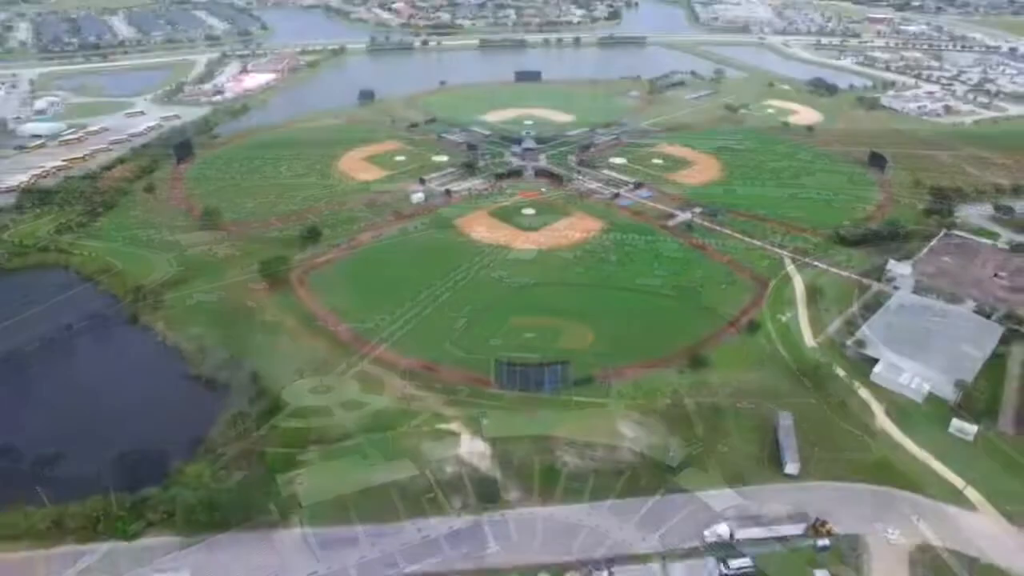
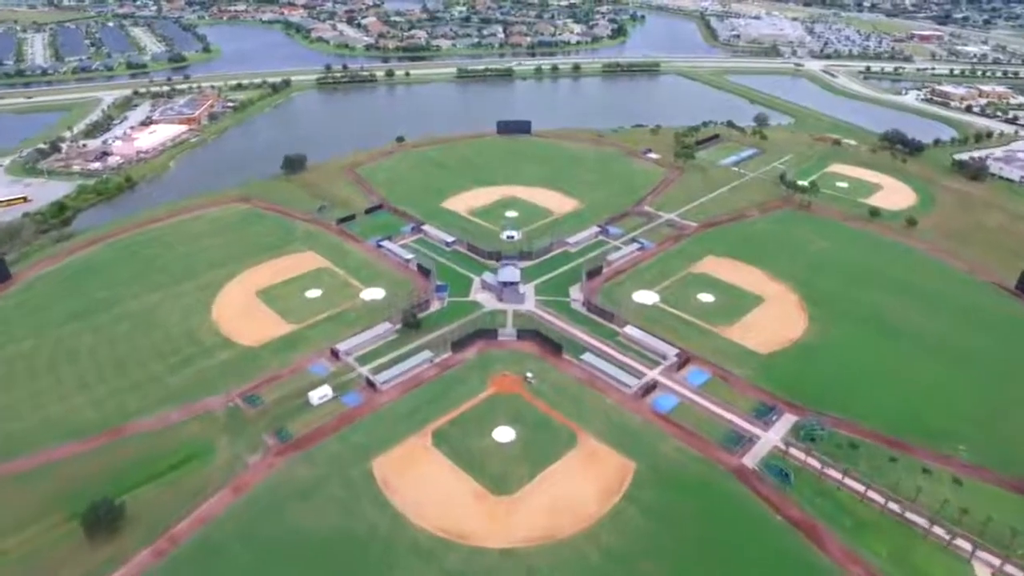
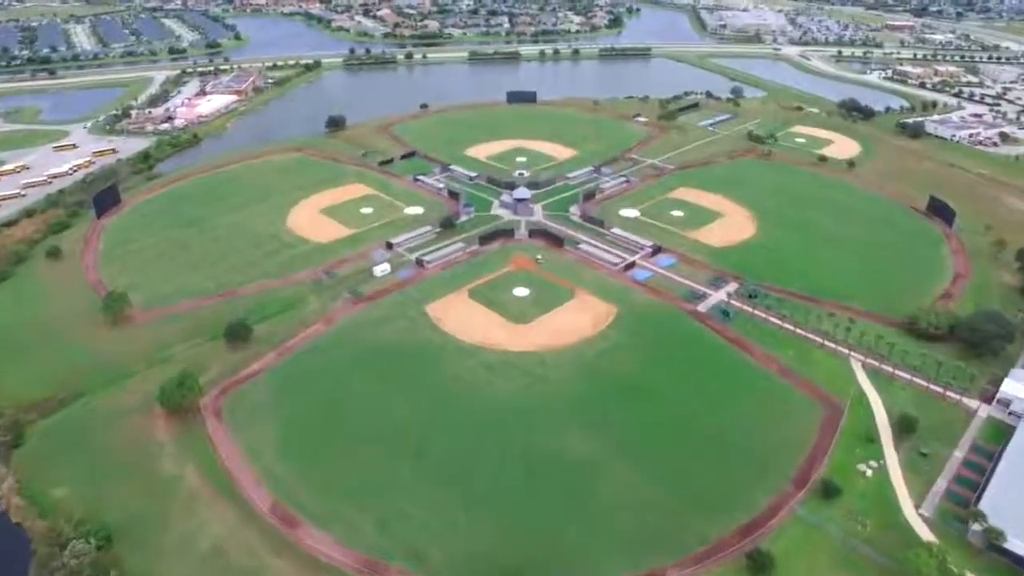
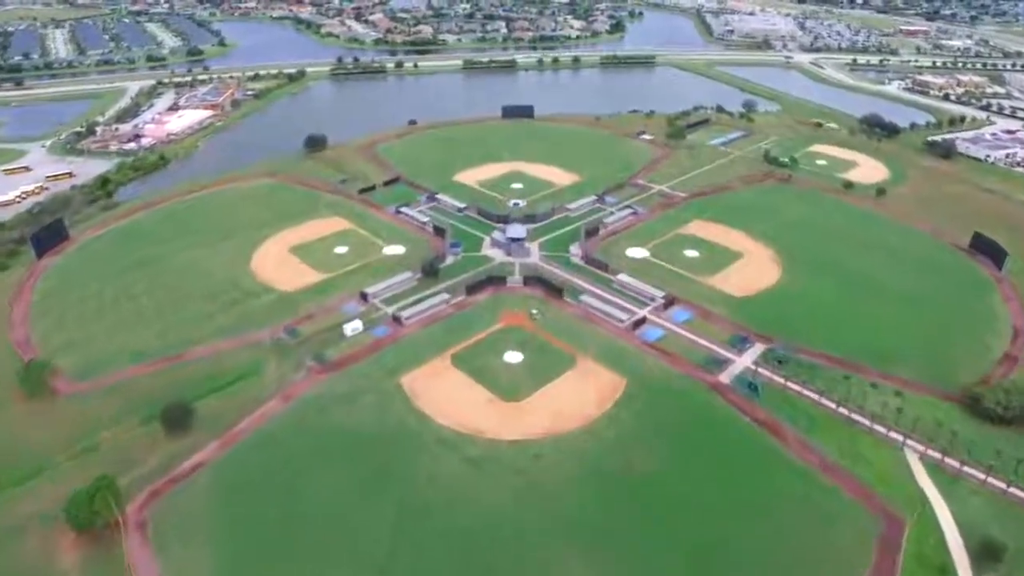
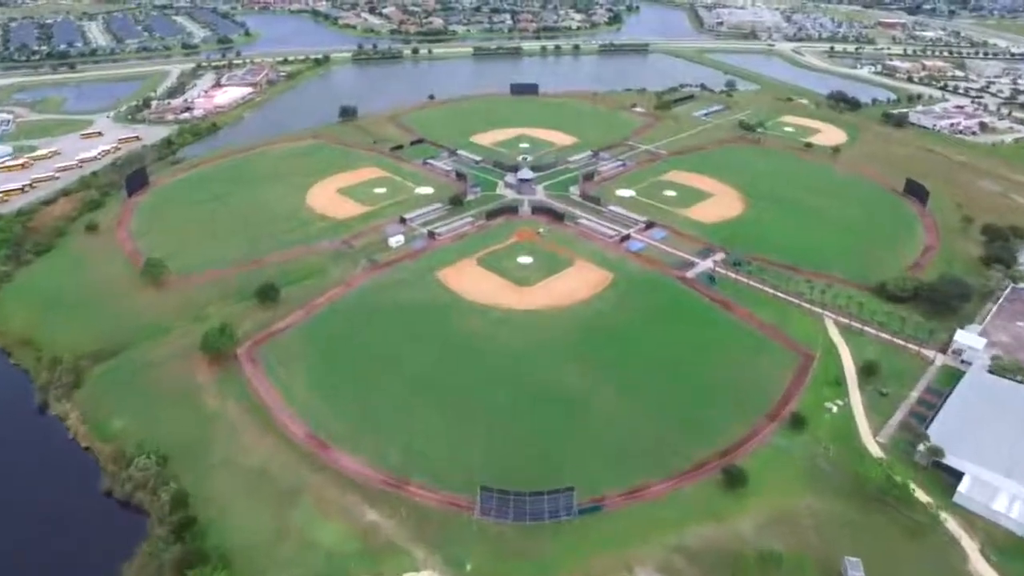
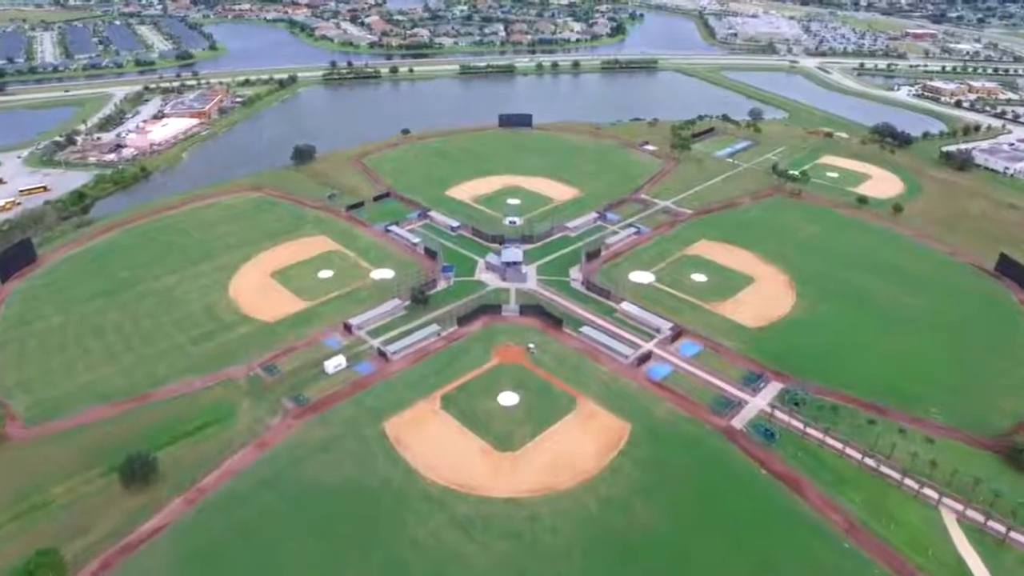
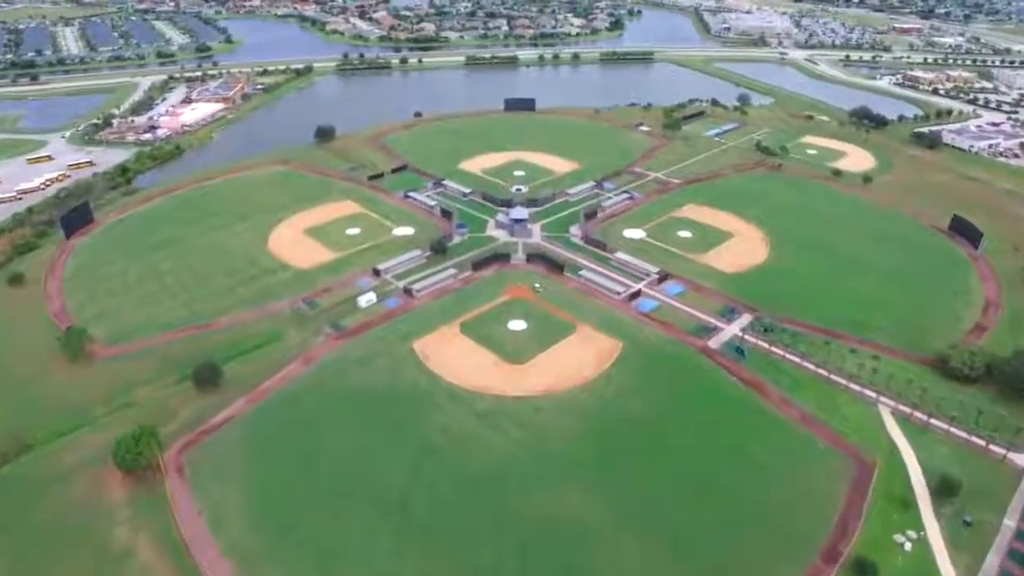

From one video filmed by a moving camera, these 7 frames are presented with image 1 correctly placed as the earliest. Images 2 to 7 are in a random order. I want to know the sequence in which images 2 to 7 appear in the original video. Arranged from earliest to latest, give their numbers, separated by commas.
5, 3, 7, 4, 6, 2
